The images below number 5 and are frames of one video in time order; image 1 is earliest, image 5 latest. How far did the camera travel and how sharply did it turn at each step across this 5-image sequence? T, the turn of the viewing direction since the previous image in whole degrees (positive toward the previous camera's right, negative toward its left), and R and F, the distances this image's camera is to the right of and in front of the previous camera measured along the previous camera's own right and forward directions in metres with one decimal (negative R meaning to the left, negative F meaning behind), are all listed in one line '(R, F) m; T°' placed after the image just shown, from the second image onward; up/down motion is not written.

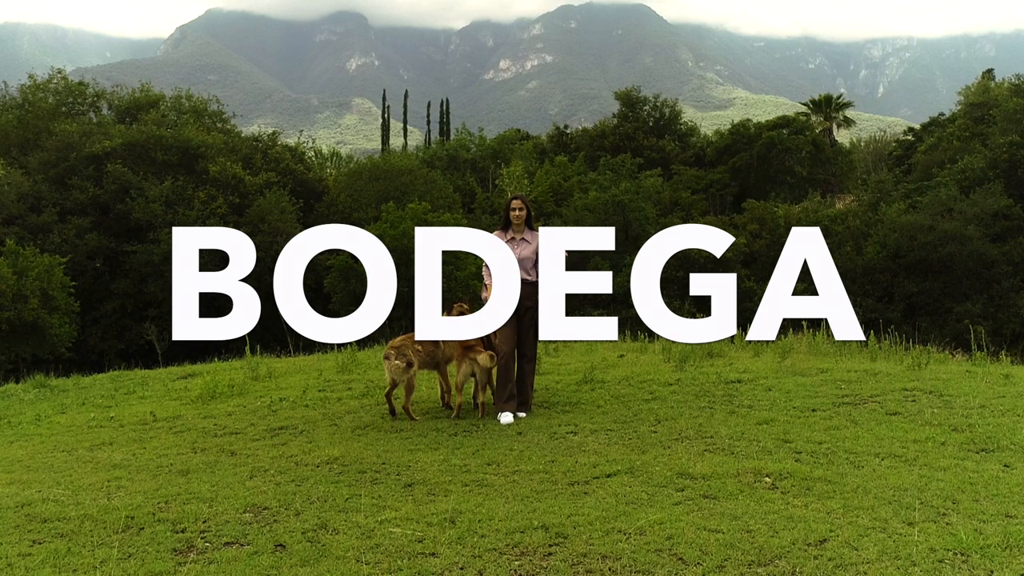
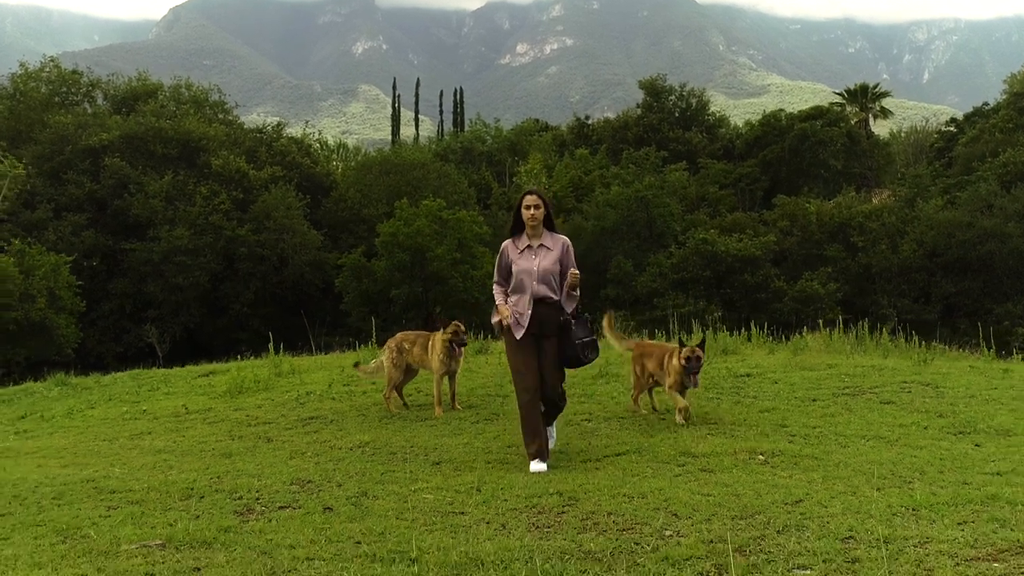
(-2.4, +1.0) m; 0°
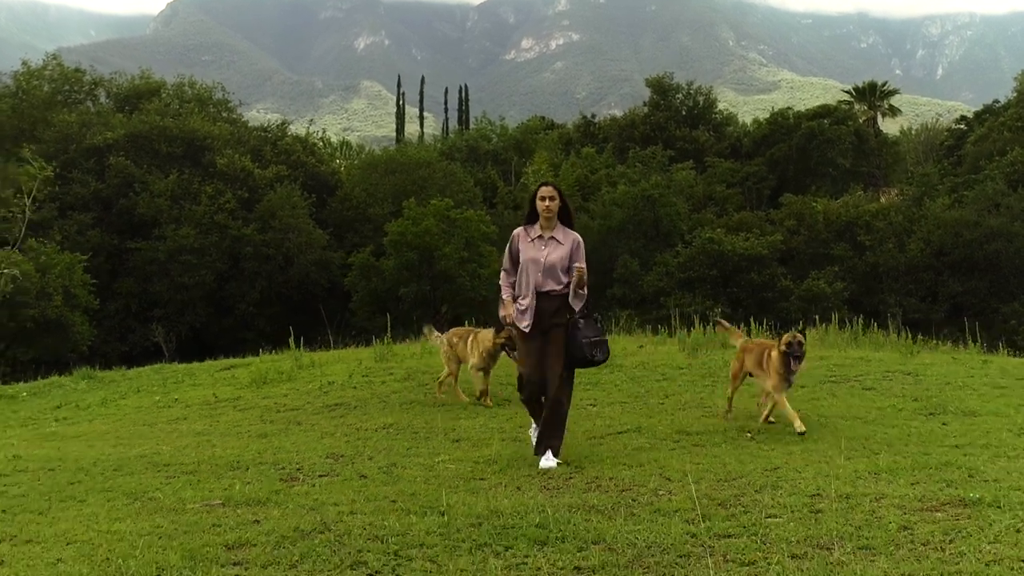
(-0.8, -0.1) m; 0°
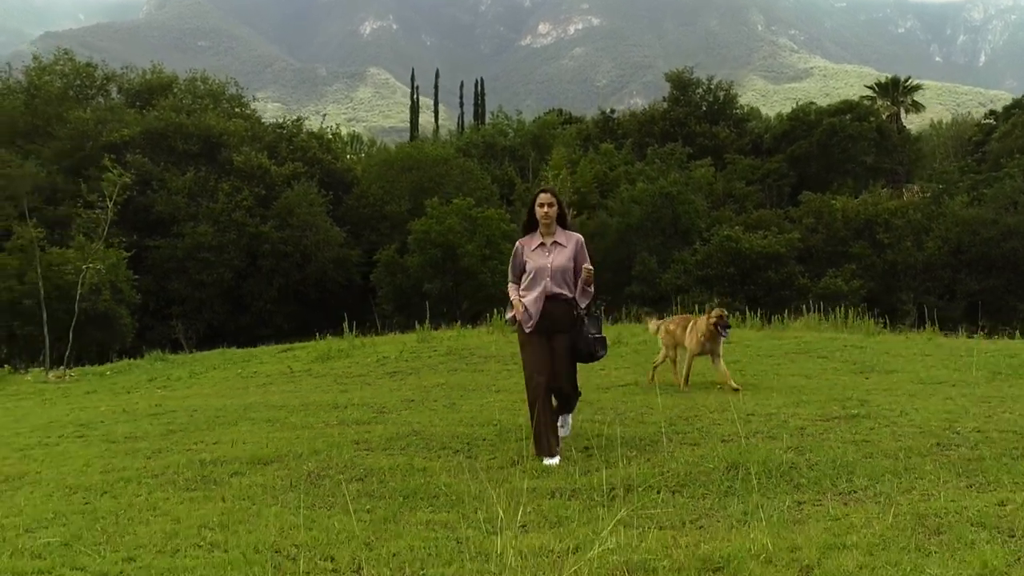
(-2.4, -0.4) m; 0°
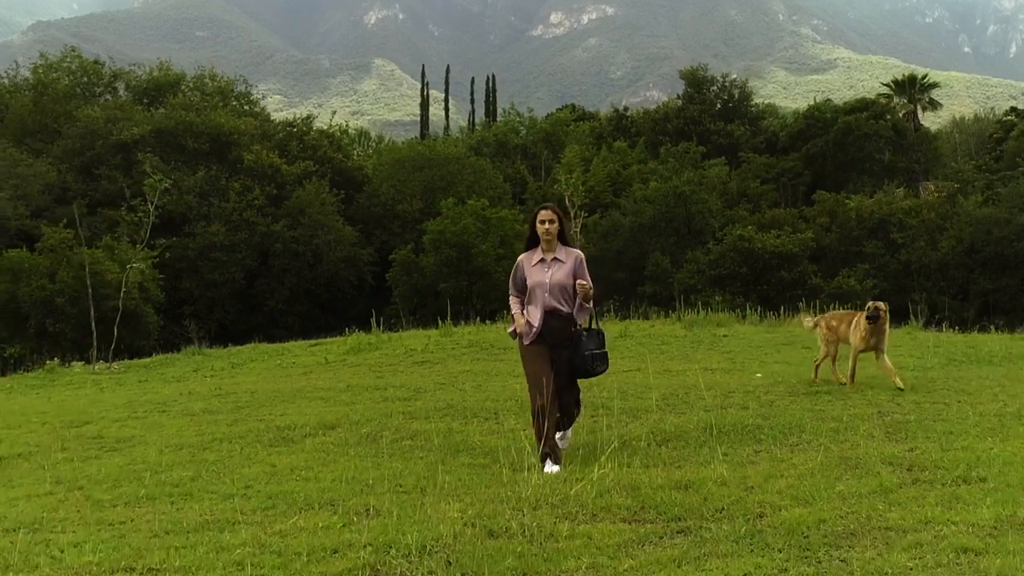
(-1.7, -0.2) m; 0°
